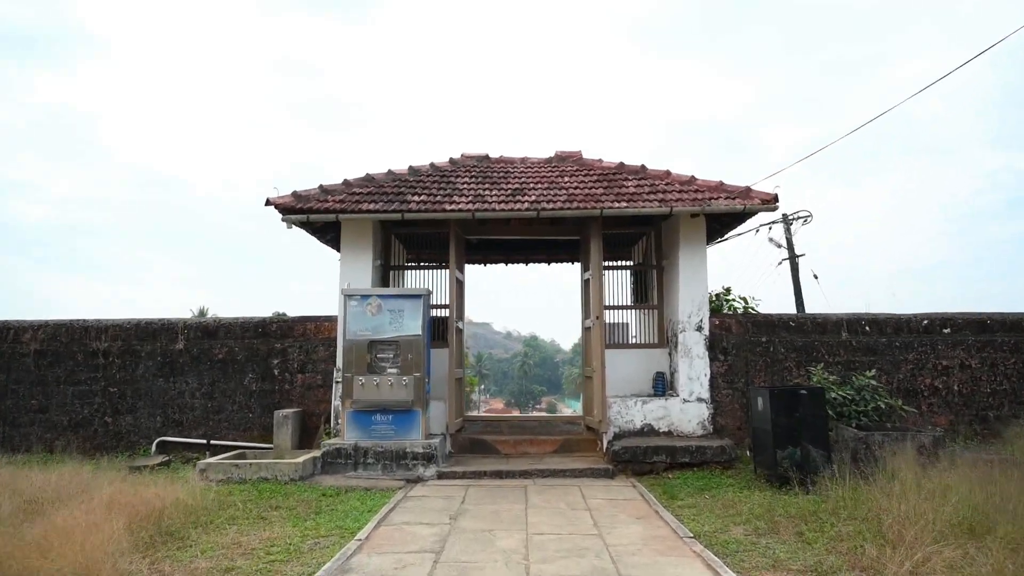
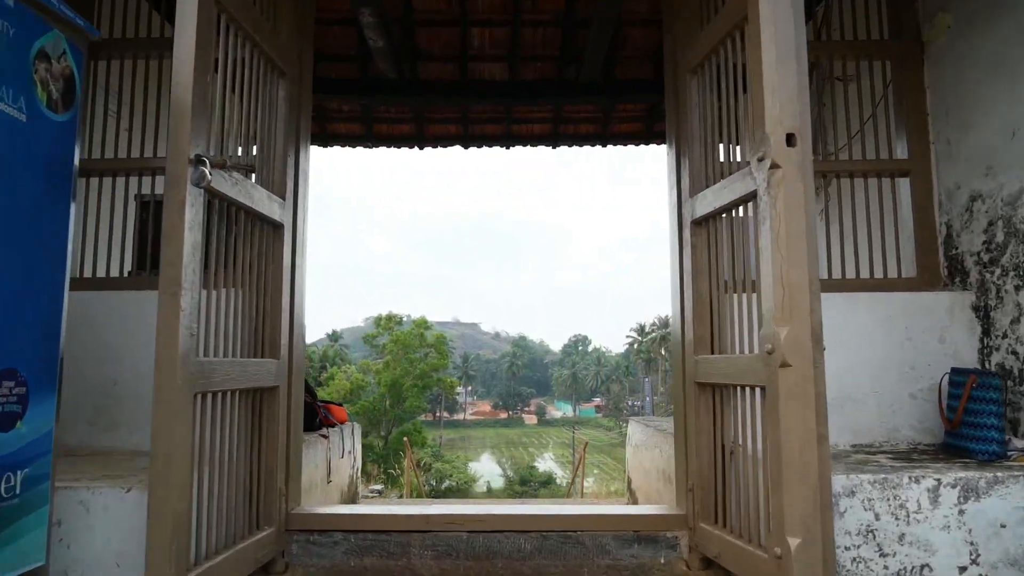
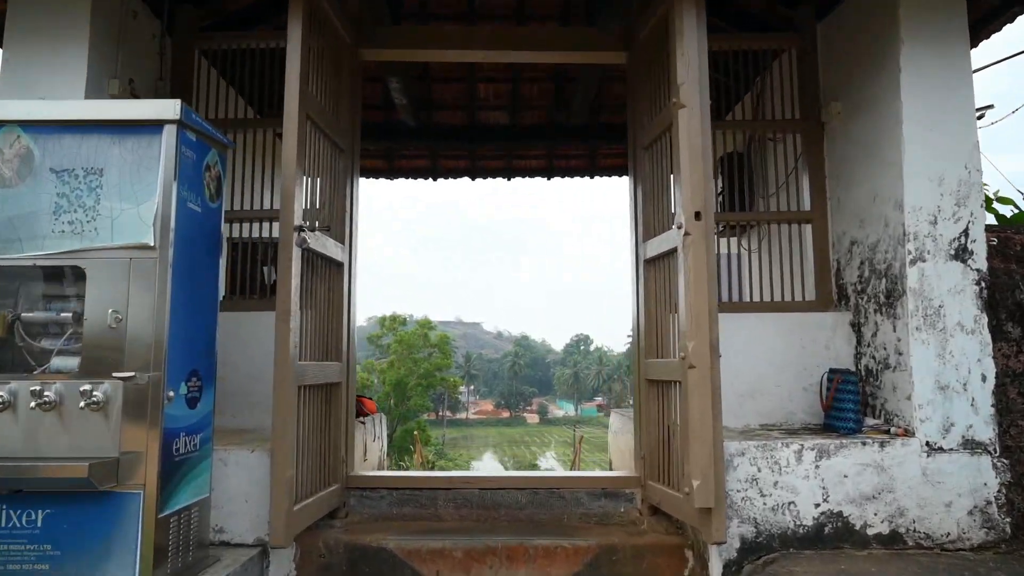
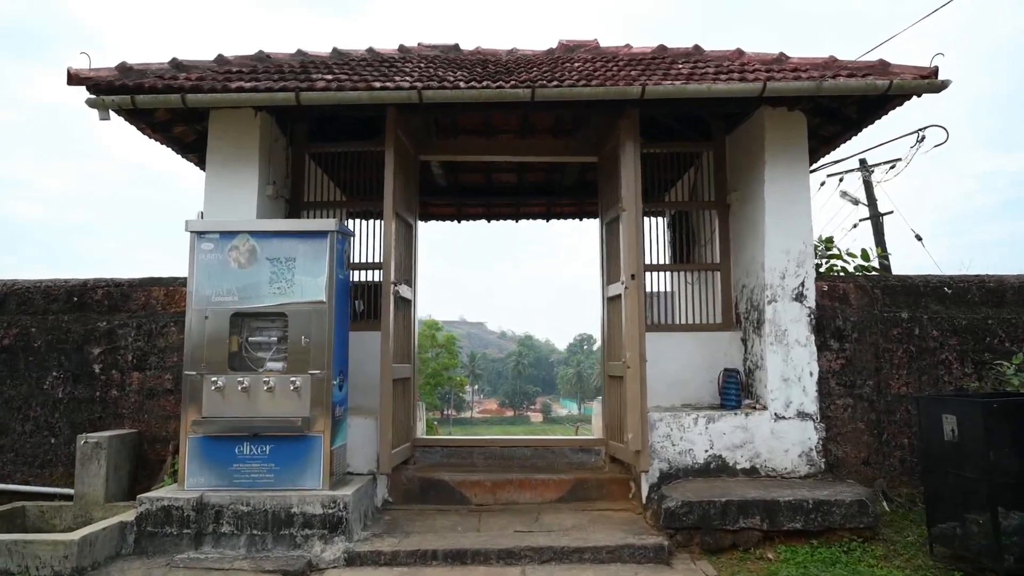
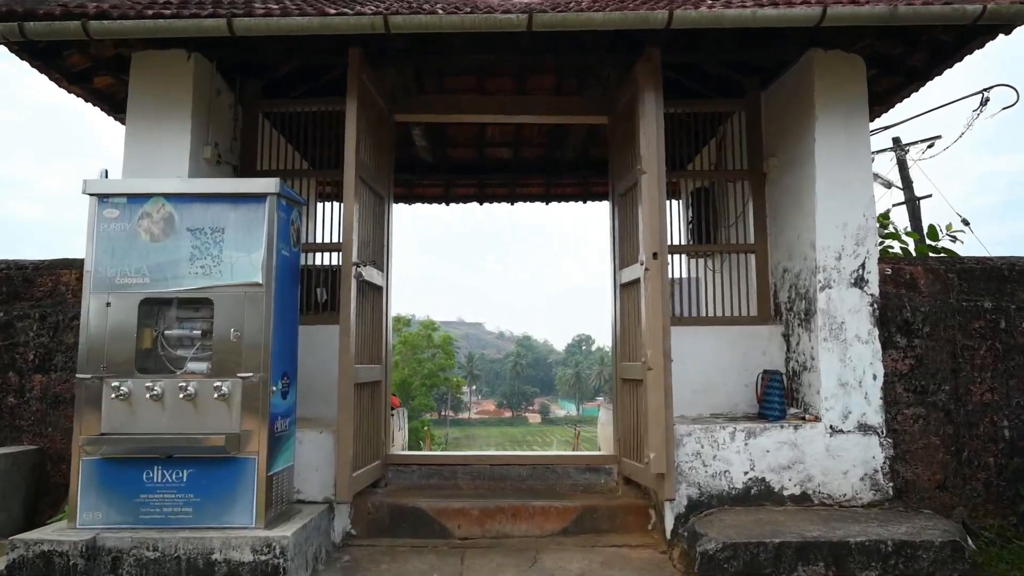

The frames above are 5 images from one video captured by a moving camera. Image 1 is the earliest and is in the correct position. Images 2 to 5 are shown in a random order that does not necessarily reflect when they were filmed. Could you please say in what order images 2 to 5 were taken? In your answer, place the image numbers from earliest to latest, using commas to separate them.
4, 5, 3, 2
